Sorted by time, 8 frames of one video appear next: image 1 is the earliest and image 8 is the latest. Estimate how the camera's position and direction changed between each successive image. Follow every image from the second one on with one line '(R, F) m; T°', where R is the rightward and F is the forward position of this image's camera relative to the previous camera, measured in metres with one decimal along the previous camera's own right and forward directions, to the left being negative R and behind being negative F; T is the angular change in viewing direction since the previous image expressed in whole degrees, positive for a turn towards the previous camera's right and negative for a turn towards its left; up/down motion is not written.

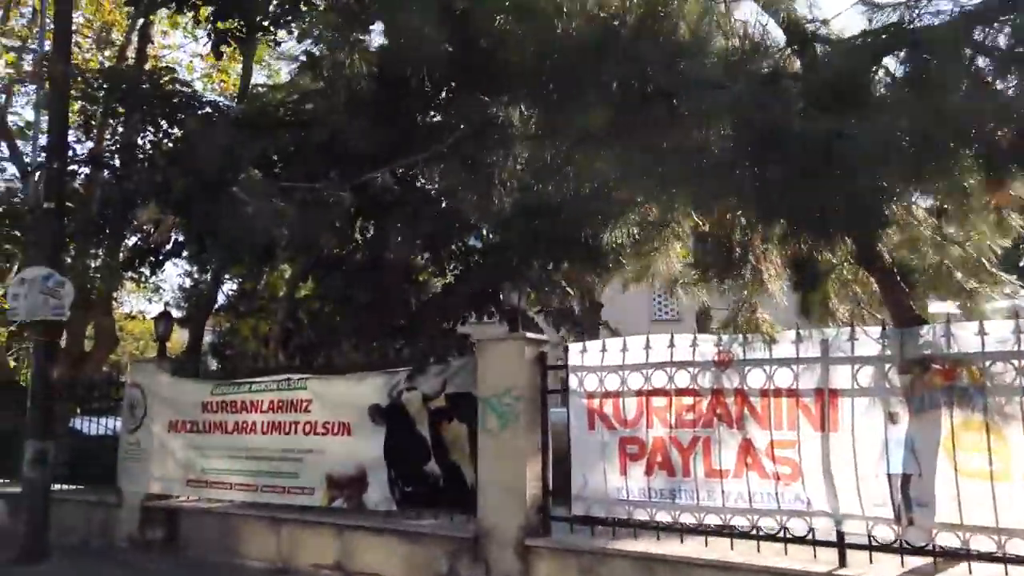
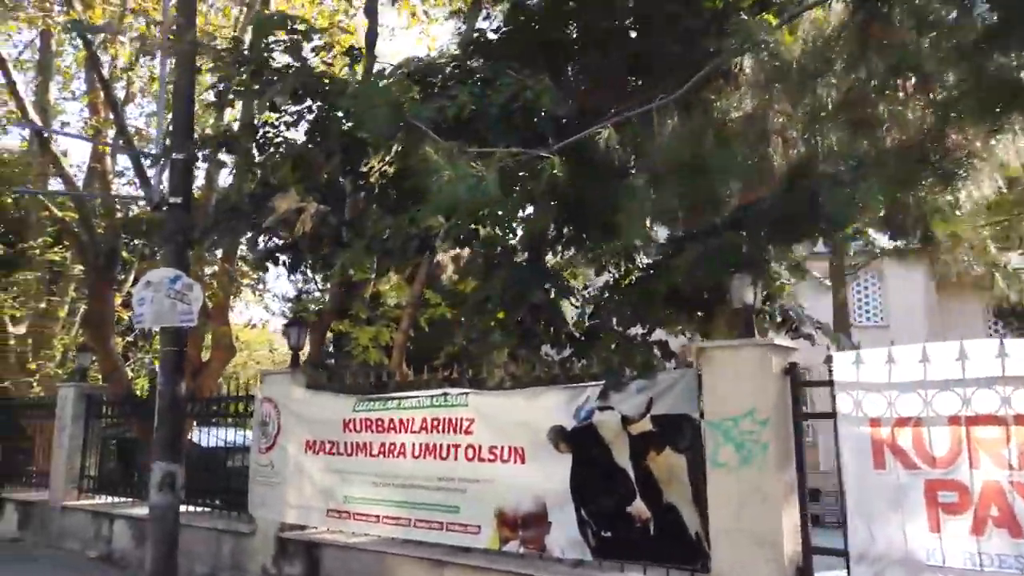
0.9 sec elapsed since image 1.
(-1.0, +1.3) m; -6°
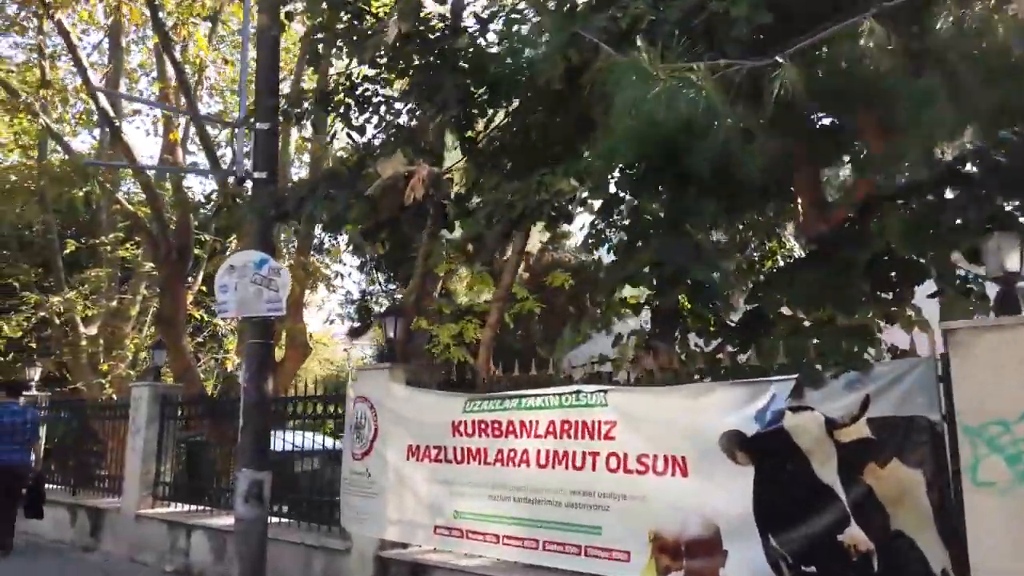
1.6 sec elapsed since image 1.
(-0.7, +1.0) m; -4°
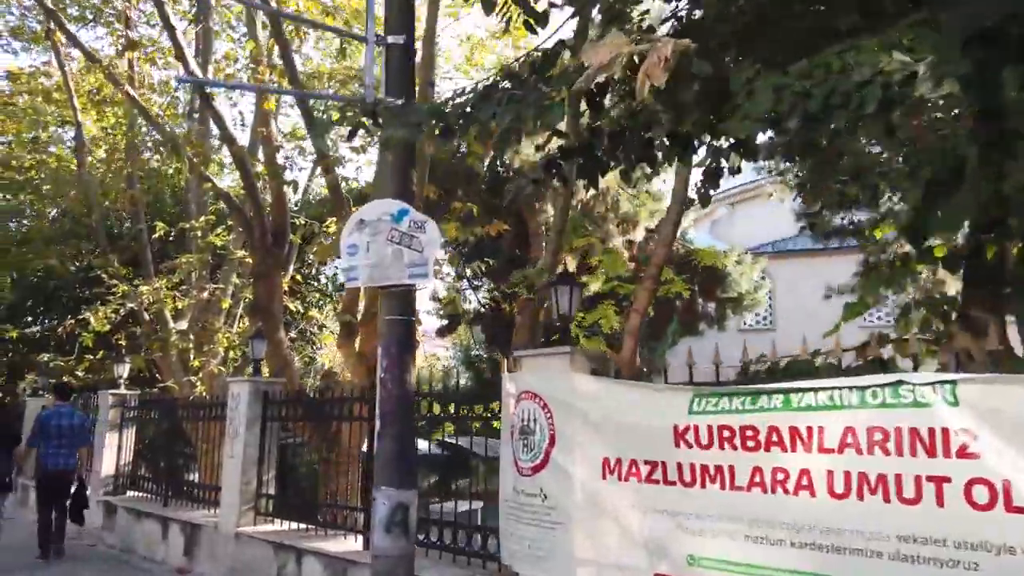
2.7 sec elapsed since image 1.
(-1.0, +1.8) m; -5°
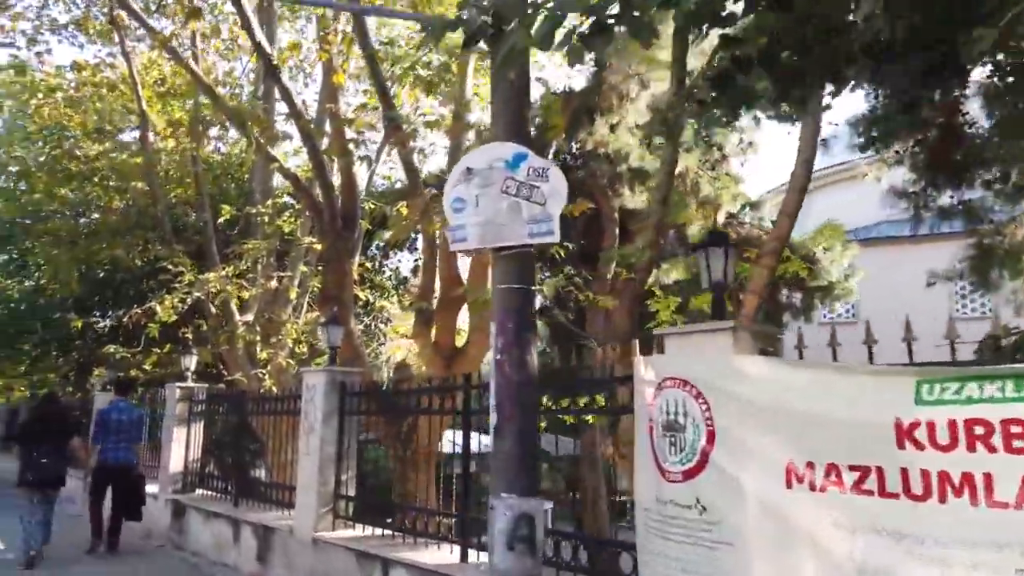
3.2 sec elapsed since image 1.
(-0.5, +1.0) m; -4°
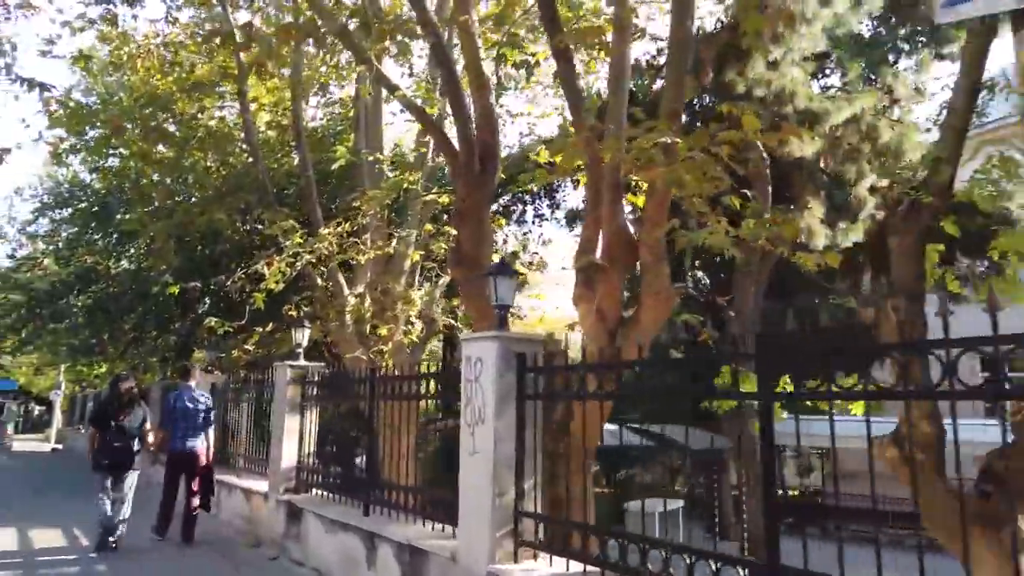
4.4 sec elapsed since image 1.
(-1.2, +2.3) m; -6°
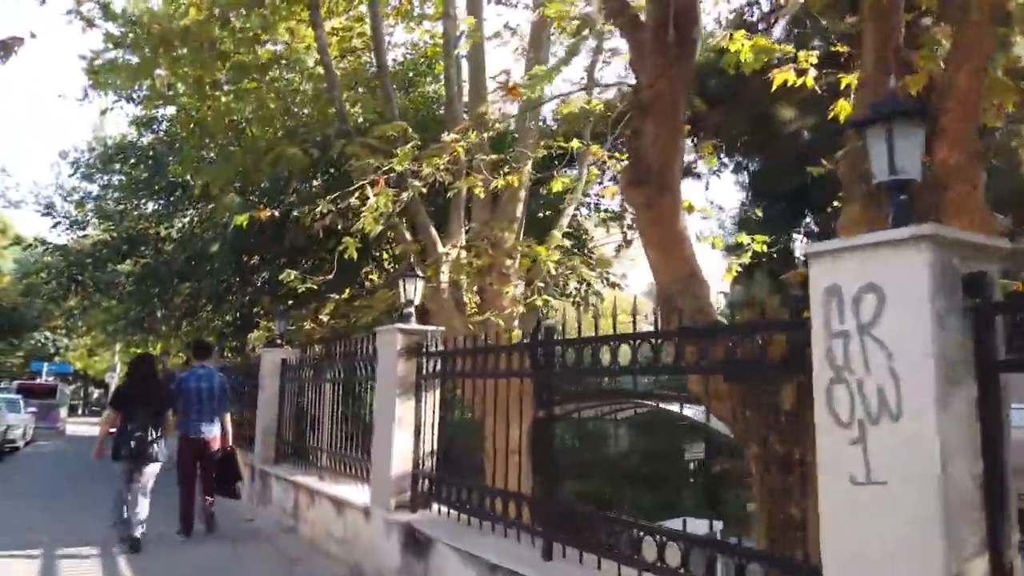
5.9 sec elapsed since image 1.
(-1.4, +2.9) m; -3°
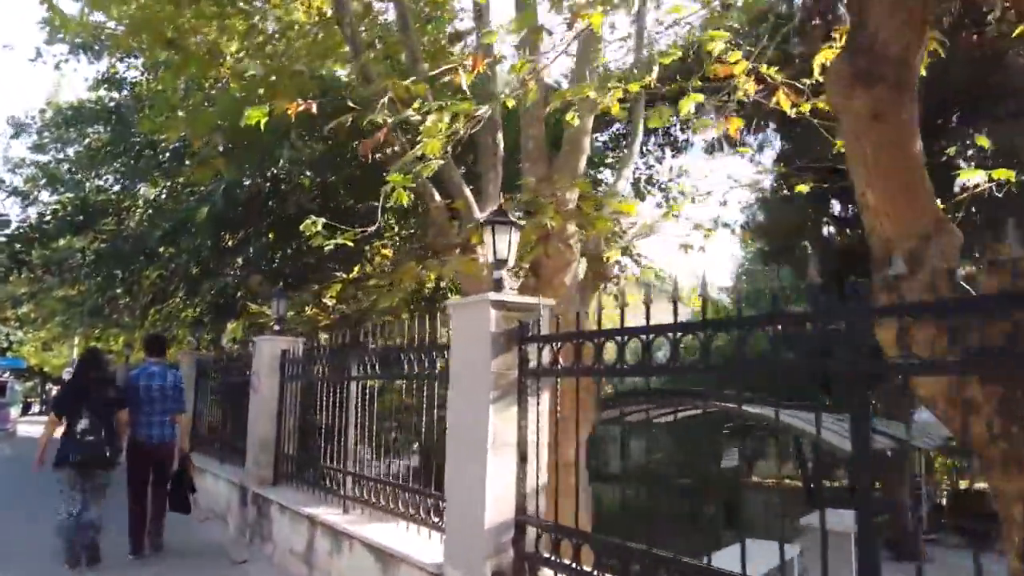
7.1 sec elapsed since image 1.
(-1.1, +2.4) m; +2°
